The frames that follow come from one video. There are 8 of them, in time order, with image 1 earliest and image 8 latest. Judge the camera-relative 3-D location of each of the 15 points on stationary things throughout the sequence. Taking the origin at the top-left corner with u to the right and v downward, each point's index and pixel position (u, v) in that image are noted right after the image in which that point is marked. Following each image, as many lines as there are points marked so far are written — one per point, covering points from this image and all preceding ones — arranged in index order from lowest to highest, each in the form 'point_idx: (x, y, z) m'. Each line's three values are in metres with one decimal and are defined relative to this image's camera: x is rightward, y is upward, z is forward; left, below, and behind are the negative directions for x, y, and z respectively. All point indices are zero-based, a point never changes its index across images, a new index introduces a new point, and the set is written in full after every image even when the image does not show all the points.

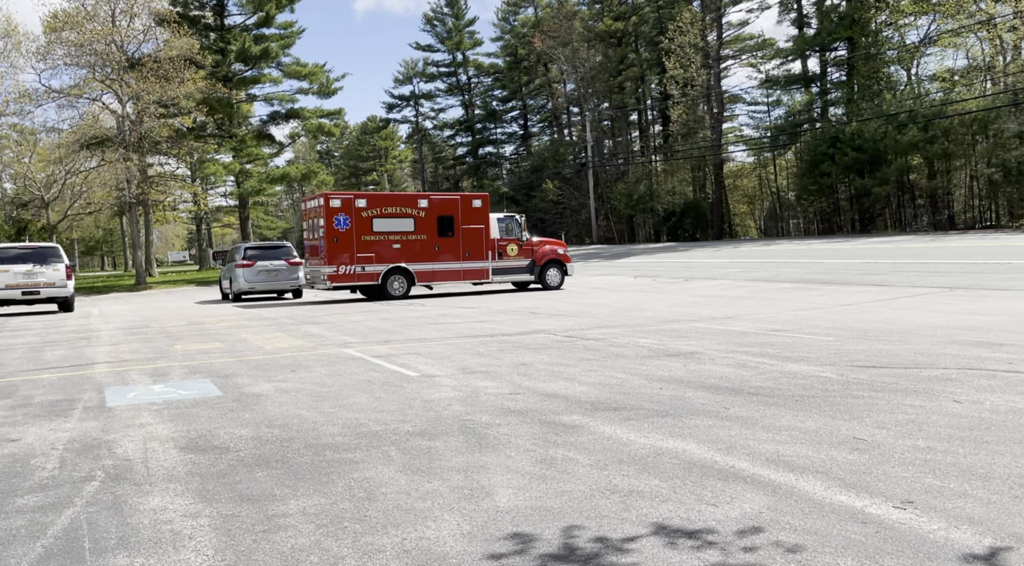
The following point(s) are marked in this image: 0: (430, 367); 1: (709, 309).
0: (-0.8, -0.8, +9.2) m
1: (+3.5, -0.4, +16.3) m
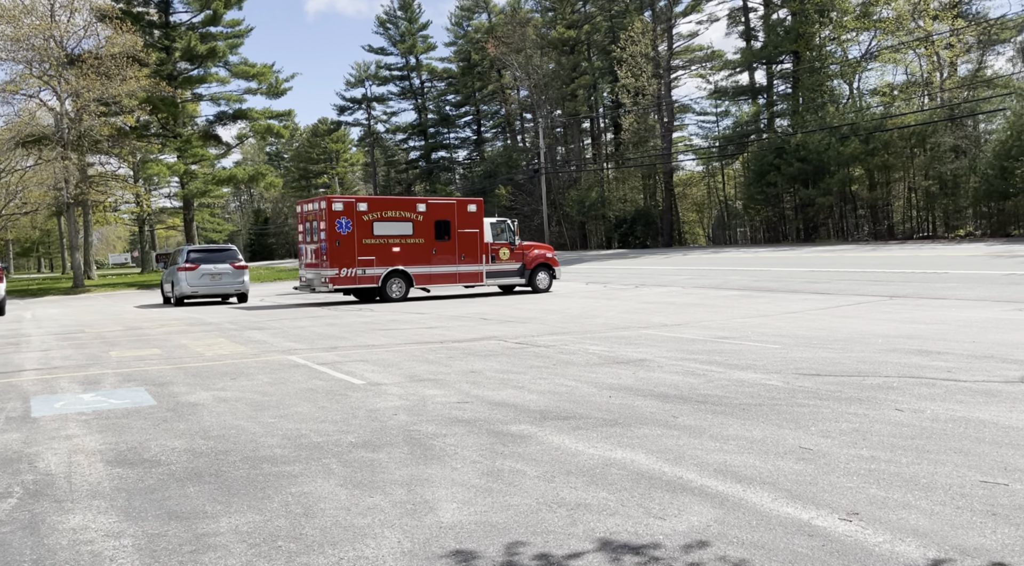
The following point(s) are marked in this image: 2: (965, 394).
0: (-1.3, -0.9, +9.0) m
1: (+2.6, -0.6, +16.3) m
2: (+3.4, -0.8, +7.1) m
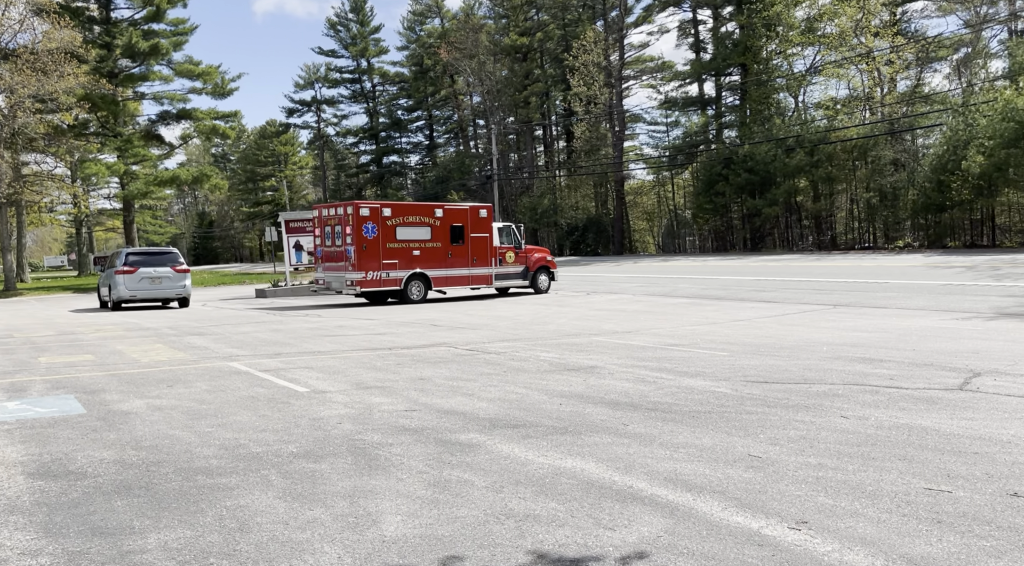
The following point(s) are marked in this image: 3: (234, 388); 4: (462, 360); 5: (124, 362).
0: (-1.8, -0.9, +8.8) m
1: (+1.7, -0.7, +16.3) m
2: (+3.0, -0.9, +7.2) m
3: (-2.6, -1.0, +8.7) m
4: (-0.6, -0.9, +10.7) m
5: (-4.6, -0.9, +11.1) m
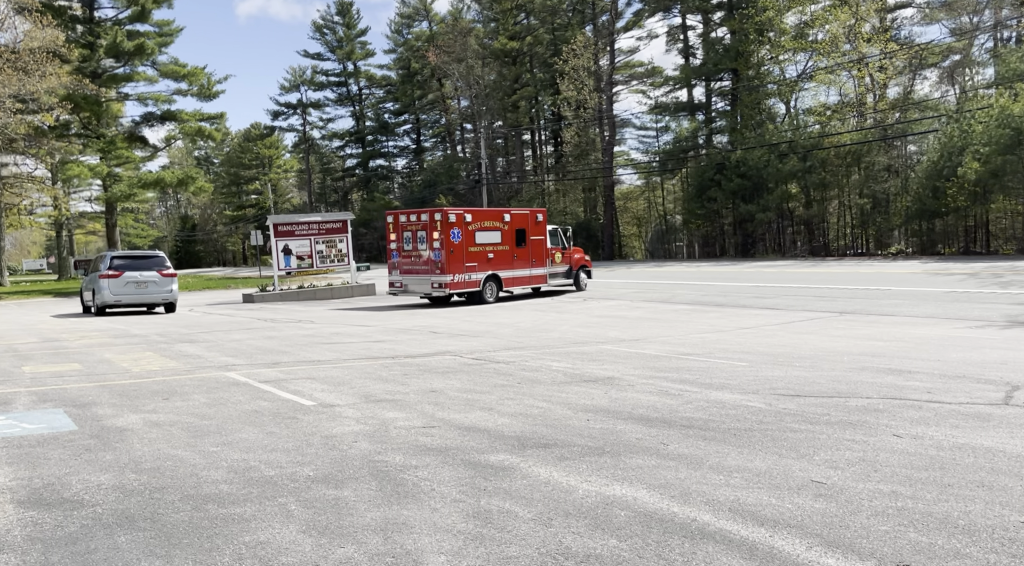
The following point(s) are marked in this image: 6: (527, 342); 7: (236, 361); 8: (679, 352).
0: (-1.6, -1.0, +8.3) m
1: (+1.7, -0.8, +15.9) m
2: (+3.2, -1.0, +6.8) m
3: (-2.4, -1.0, +8.2) m
4: (-0.4, -1.0, +10.2) m
5: (-4.5, -1.0, +10.6) m
6: (+0.2, -0.9, +13.7) m
7: (-3.4, -1.0, +11.5) m
8: (+2.2, -0.9, +12.1) m
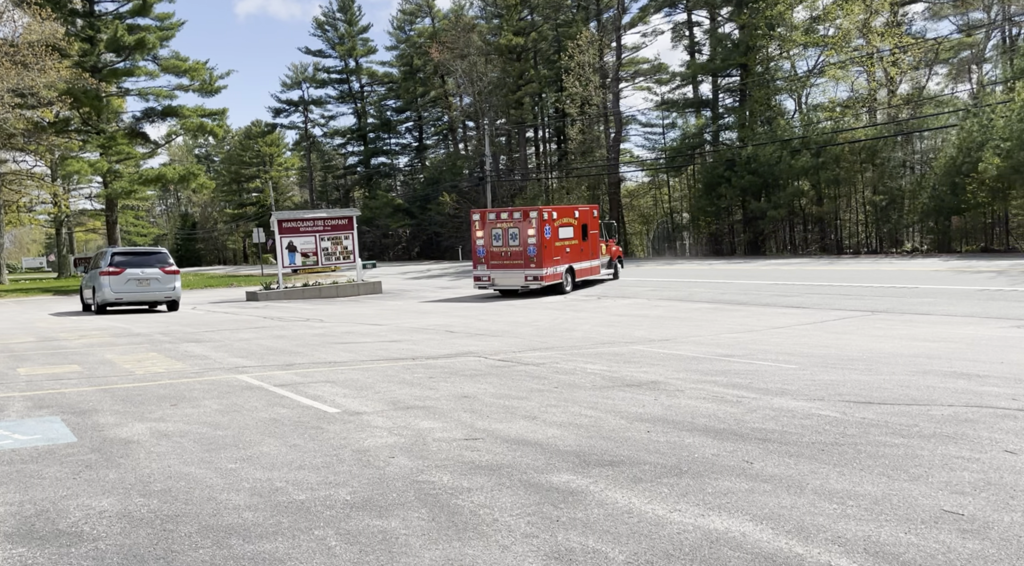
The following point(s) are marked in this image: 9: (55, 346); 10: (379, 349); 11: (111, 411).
0: (-1.3, -1.0, +7.6) m
1: (+2.1, -0.8, +15.2) m
2: (+3.5, -0.9, +6.0) m
3: (-2.1, -1.0, +7.4) m
4: (-0.1, -0.9, +9.5) m
5: (-4.2, -1.0, +9.9) m
6: (+0.6, -0.8, +13.0) m
7: (-3.1, -0.9, +10.8) m
8: (+2.5, -0.8, +11.3) m
9: (-6.4, -0.9, +13.2) m
10: (-1.7, -0.9, +12.3) m
11: (-3.1, -1.0, +7.3) m
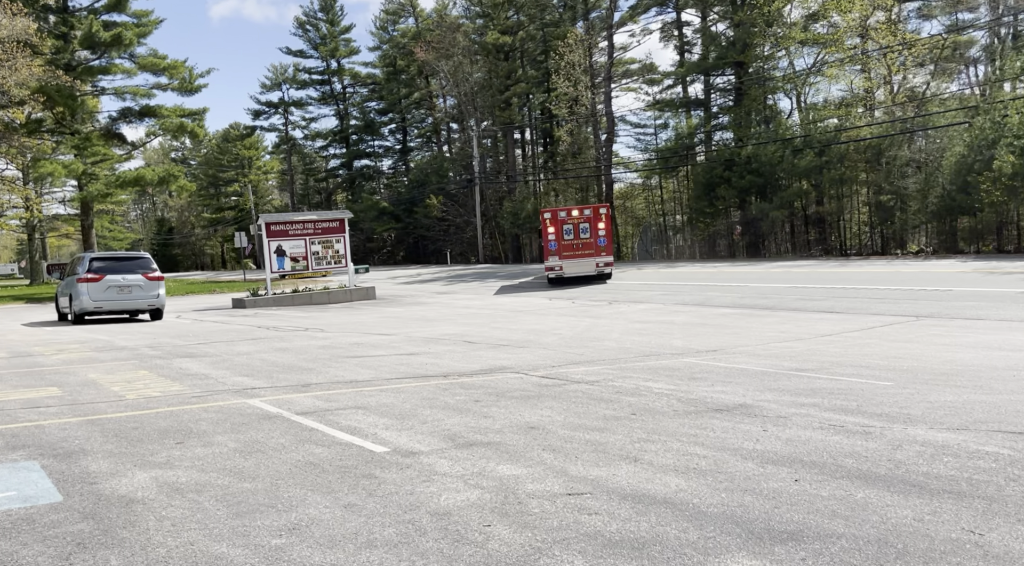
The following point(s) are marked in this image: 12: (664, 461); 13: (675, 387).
0: (-0.8, -1.0, +6.3) m
1: (+2.4, -0.8, +13.9) m
2: (+4.1, -1.0, +4.8) m
3: (-1.5, -1.1, +6.1) m
4: (+0.4, -1.0, +8.2) m
5: (-3.7, -1.1, +8.5) m
6: (+1.0, -0.9, +11.7) m
7: (-2.6, -1.0, +9.4) m
8: (+3.0, -0.9, +10.1) m
9: (-6.0, -1.0, +11.8) m
10: (-1.3, -1.0, +10.9) m
11: (-2.6, -1.1, +5.9) m
12: (+0.9, -1.0, +5.4) m
13: (+1.5, -1.0, +8.5) m
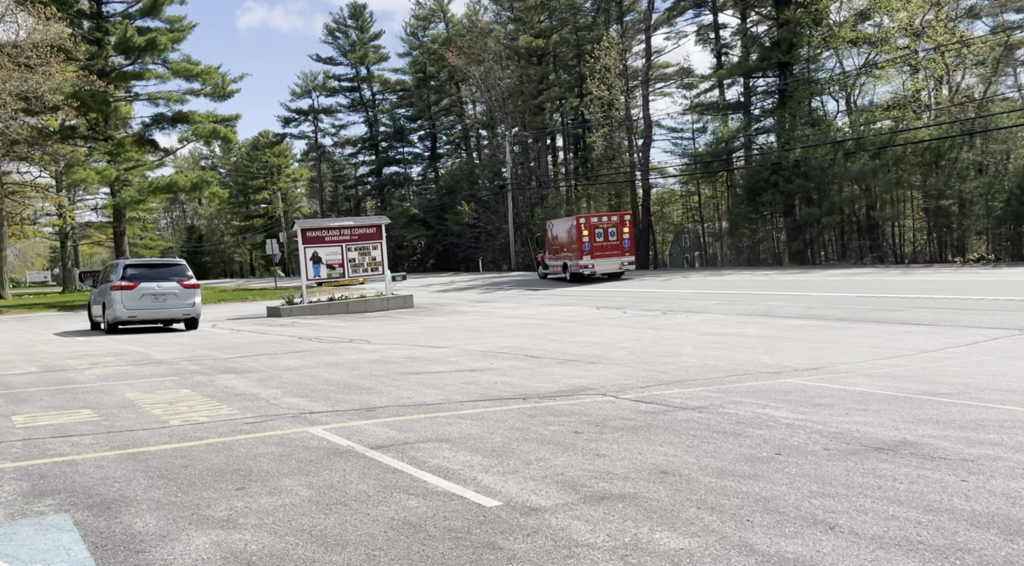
0: (0.0, -1.1, +5.1) m
1: (+3.4, -1.0, +12.6) m
2: (+4.8, -1.0, +3.5) m
3: (-0.8, -1.1, +4.9) m
4: (+1.2, -1.1, +7.0) m
5: (-2.9, -1.1, +7.4) m
6: (+1.9, -1.0, +10.5) m
7: (-1.8, -1.1, +8.3) m
8: (+3.8, -1.0, +8.8) m
9: (-5.1, -1.1, +10.7) m
10: (-0.4, -1.1, +9.8) m
11: (-1.8, -1.1, +4.8) m
12: (+1.6, -1.1, +4.2) m
13: (+2.3, -1.0, +7.3) m
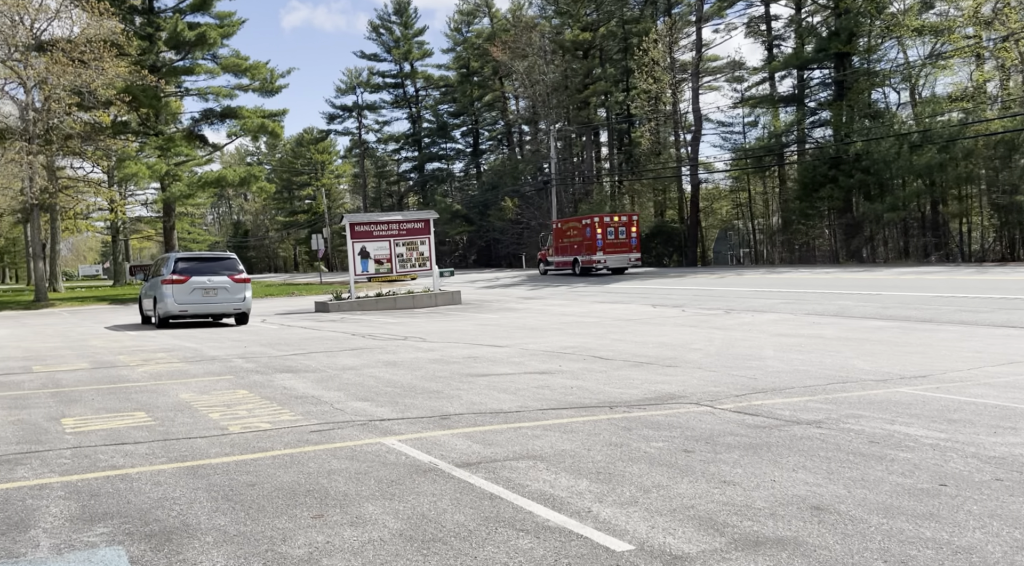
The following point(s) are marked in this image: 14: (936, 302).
0: (+0.6, -1.1, +4.3) m
1: (+4.3, -1.0, +11.7) m
2: (+5.3, -1.1, +2.5) m
3: (-0.2, -1.1, +4.2) m
4: (+1.8, -1.1, +6.1) m
5: (-2.2, -1.1, +6.7) m
6: (+2.7, -1.0, +9.6) m
7: (-1.0, -1.1, +7.5) m
8: (+4.5, -1.0, +7.8) m
9: (-4.3, -1.0, +10.1) m
10: (+0.4, -1.0, +9.0) m
11: (-1.3, -1.1, +4.1) m
12: (+2.1, -1.1, +3.3) m
13: (+3.0, -1.0, +6.4) m
14: (+9.1, -0.4, +19.9) m
